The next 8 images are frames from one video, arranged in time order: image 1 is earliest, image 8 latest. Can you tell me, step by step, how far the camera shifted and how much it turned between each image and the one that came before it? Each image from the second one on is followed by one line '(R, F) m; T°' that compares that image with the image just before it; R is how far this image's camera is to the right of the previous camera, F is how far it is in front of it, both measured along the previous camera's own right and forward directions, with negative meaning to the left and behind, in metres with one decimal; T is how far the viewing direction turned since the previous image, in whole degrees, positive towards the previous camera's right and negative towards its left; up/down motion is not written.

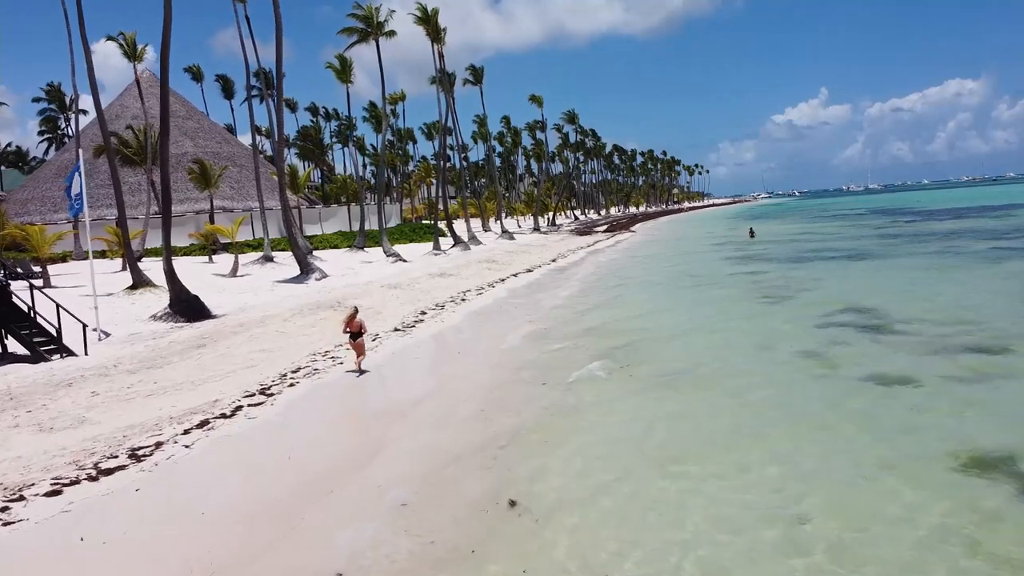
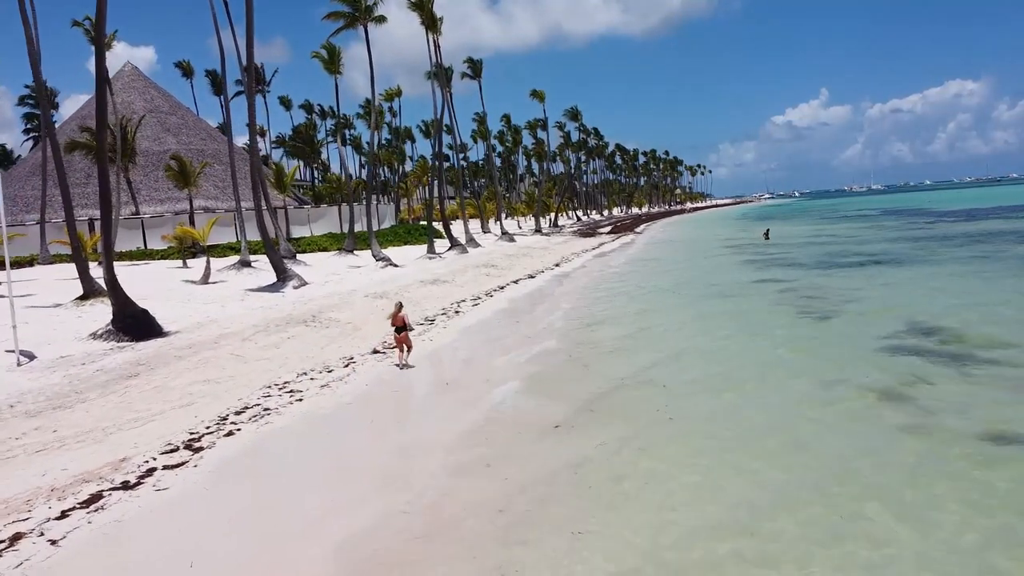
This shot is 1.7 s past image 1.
(0.0, +2.0) m; 0°
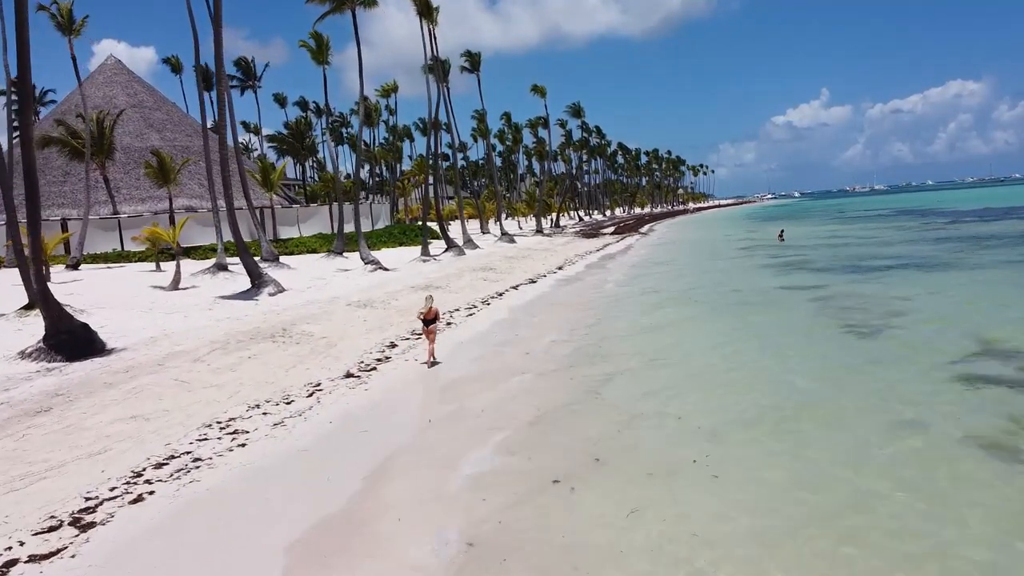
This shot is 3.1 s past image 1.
(0.0, +1.7) m; 0°
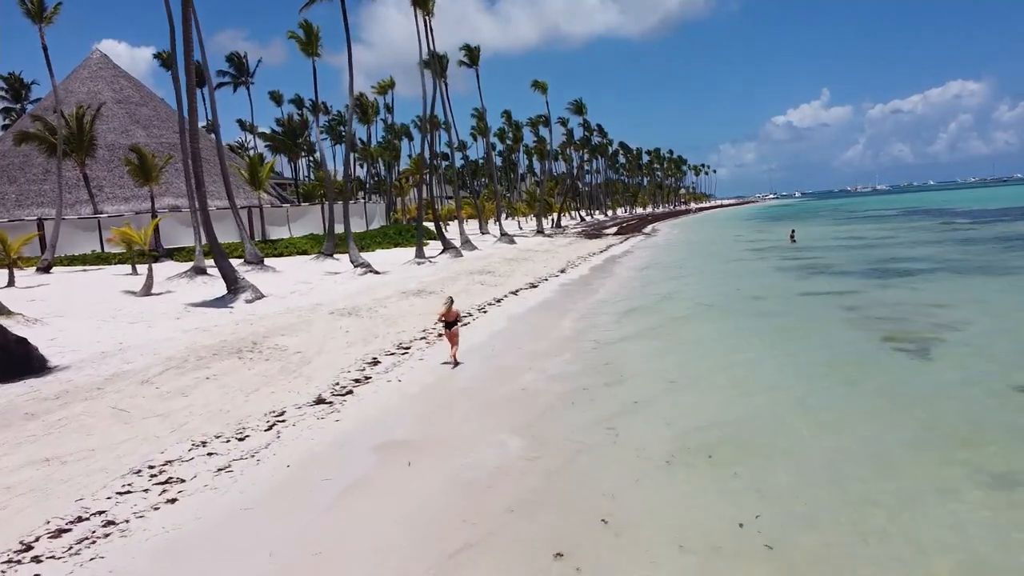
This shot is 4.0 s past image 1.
(0.0, +1.3) m; 0°
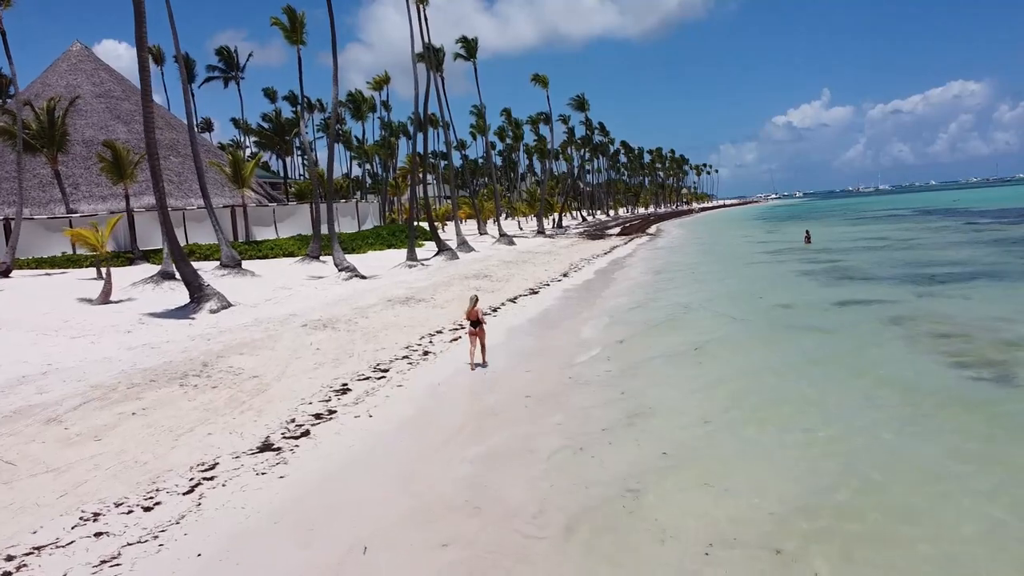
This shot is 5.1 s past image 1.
(+0.1, +1.6) m; 0°
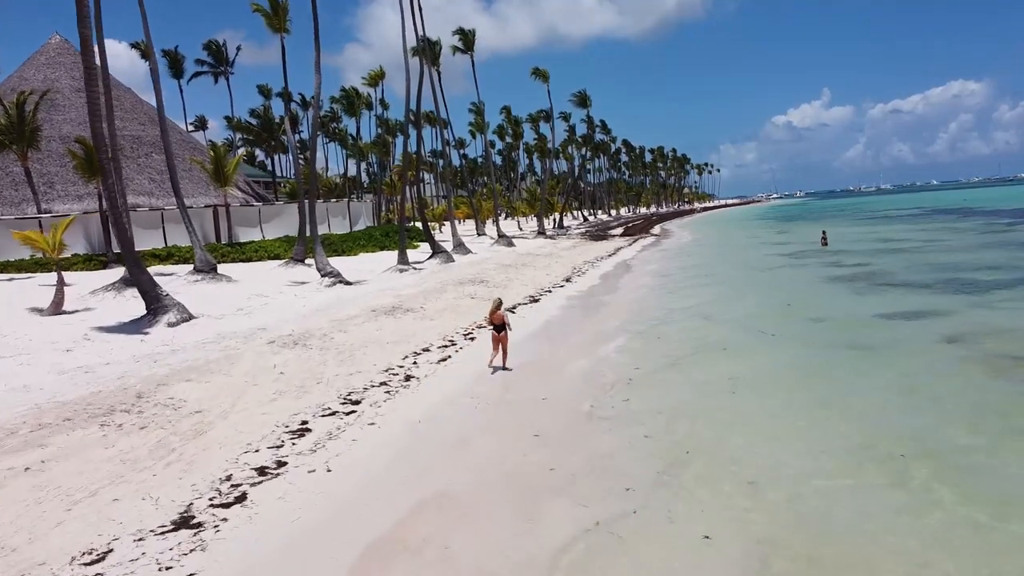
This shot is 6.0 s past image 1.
(0.0, +1.5) m; 0°
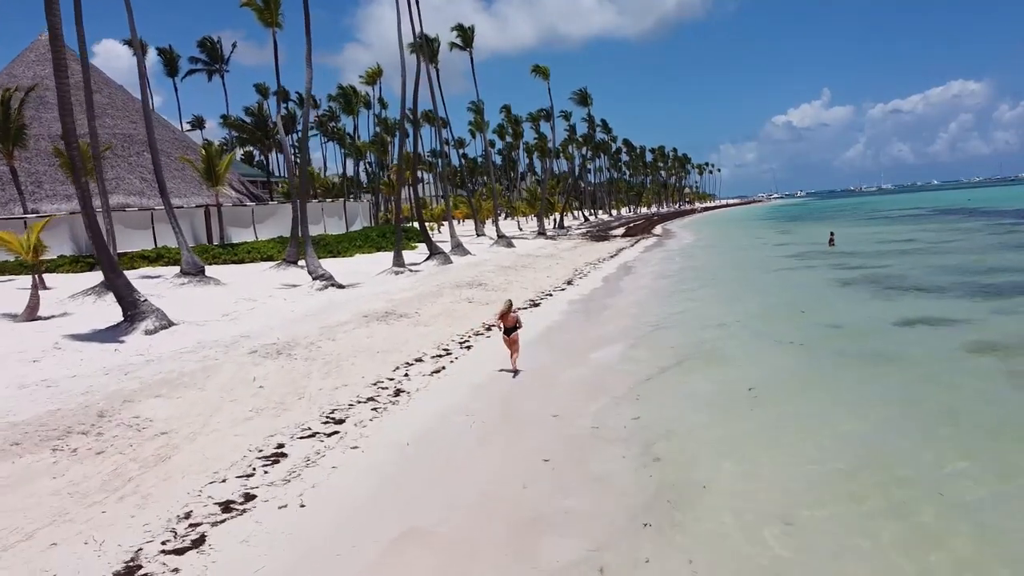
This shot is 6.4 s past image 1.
(0.0, +0.7) m; 0°
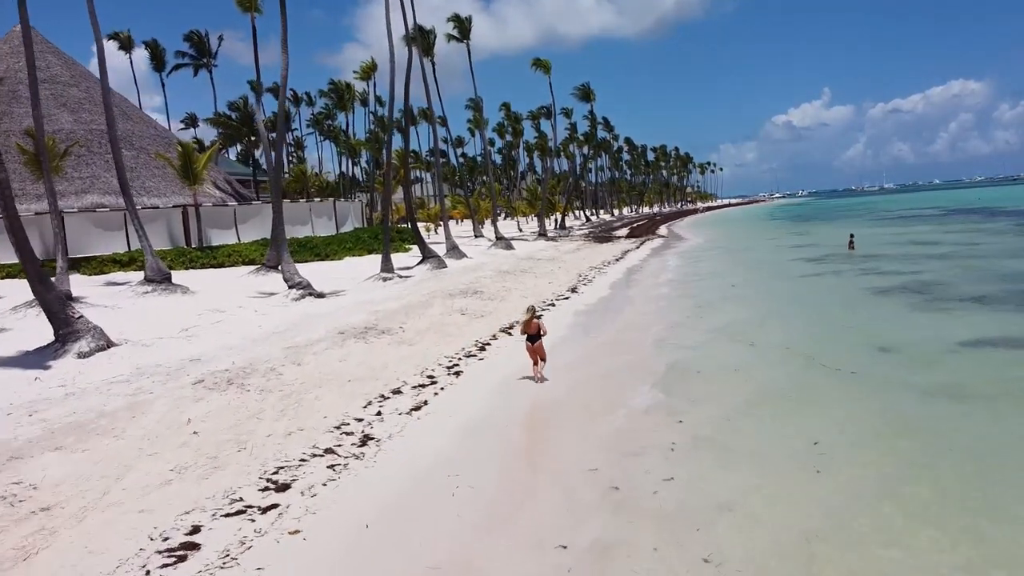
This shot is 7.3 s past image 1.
(0.0, +1.6) m; 0°
